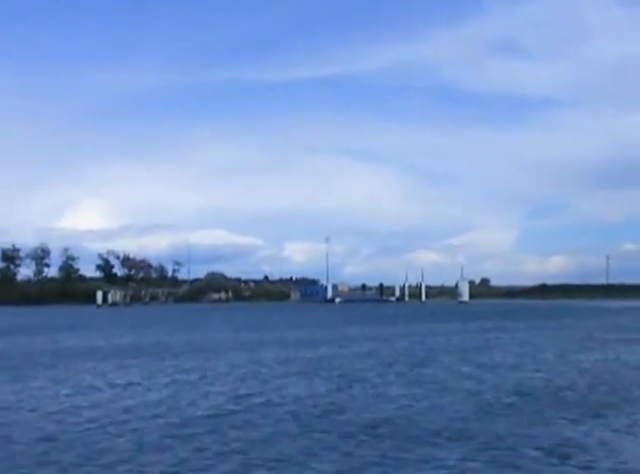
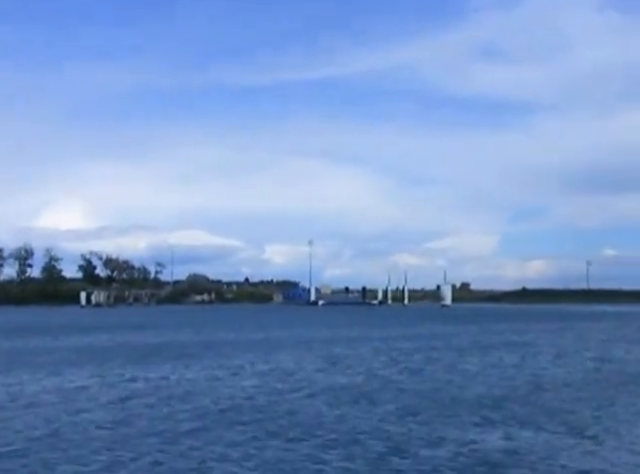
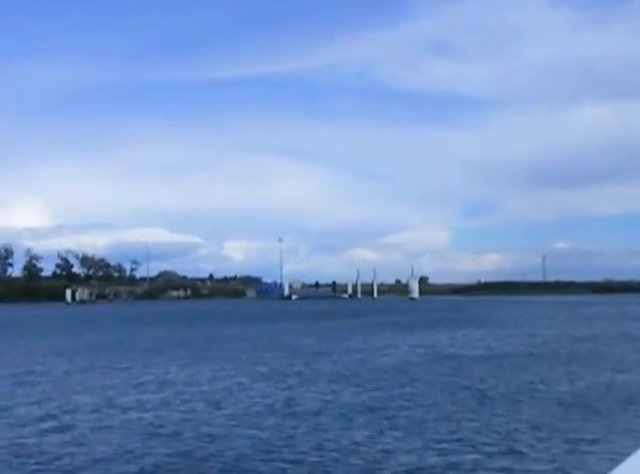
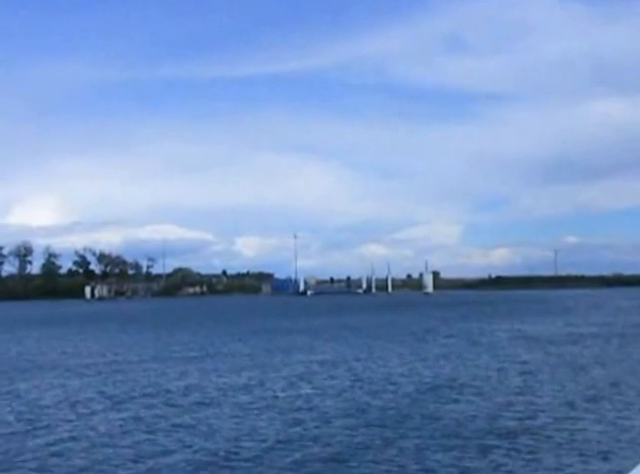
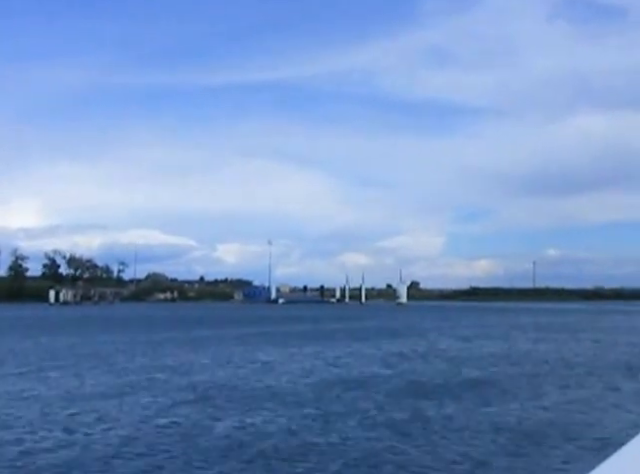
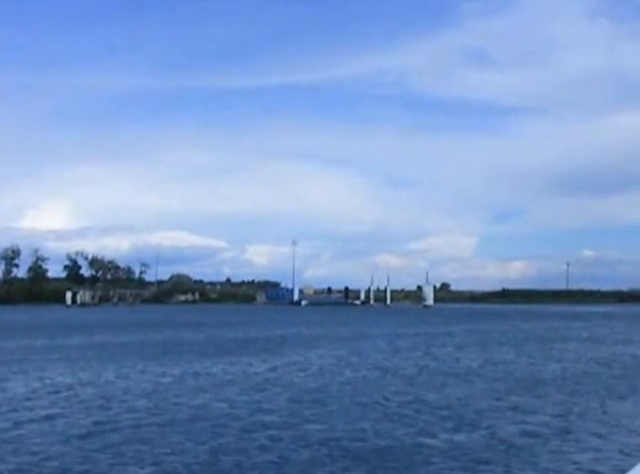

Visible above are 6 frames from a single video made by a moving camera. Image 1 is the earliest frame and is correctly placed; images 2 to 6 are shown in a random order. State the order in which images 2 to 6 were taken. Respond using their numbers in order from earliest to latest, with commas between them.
2, 6, 5, 3, 4
